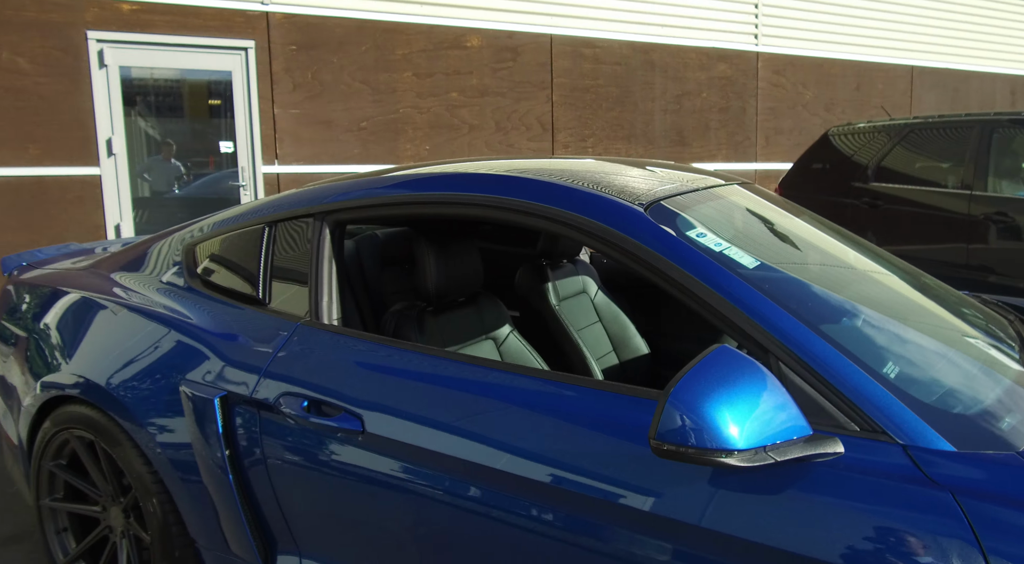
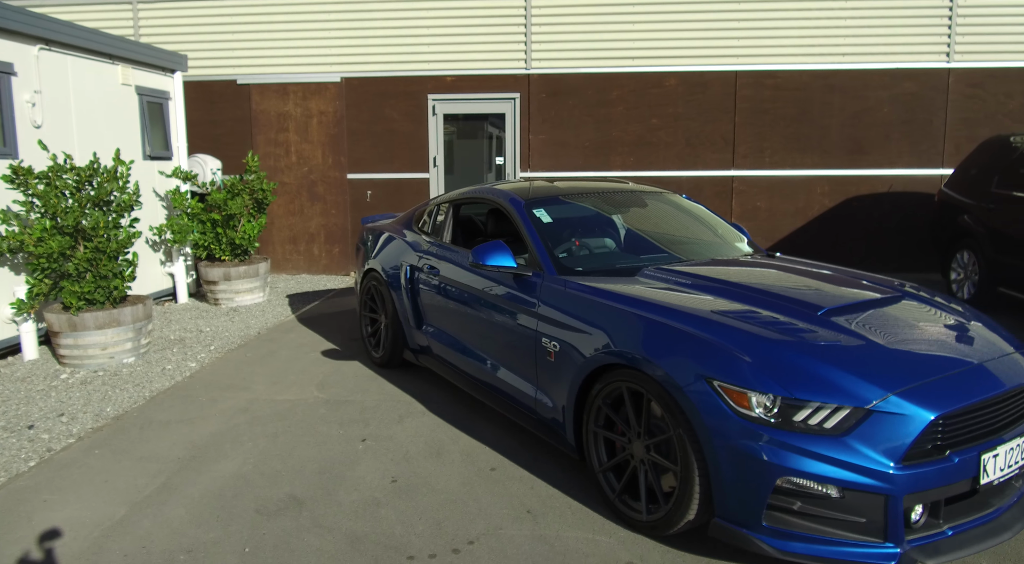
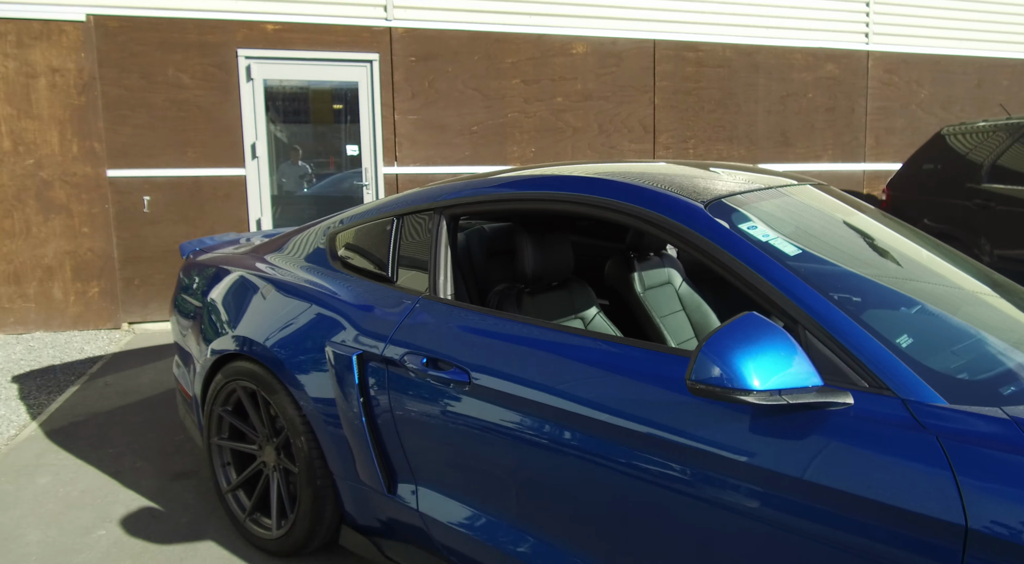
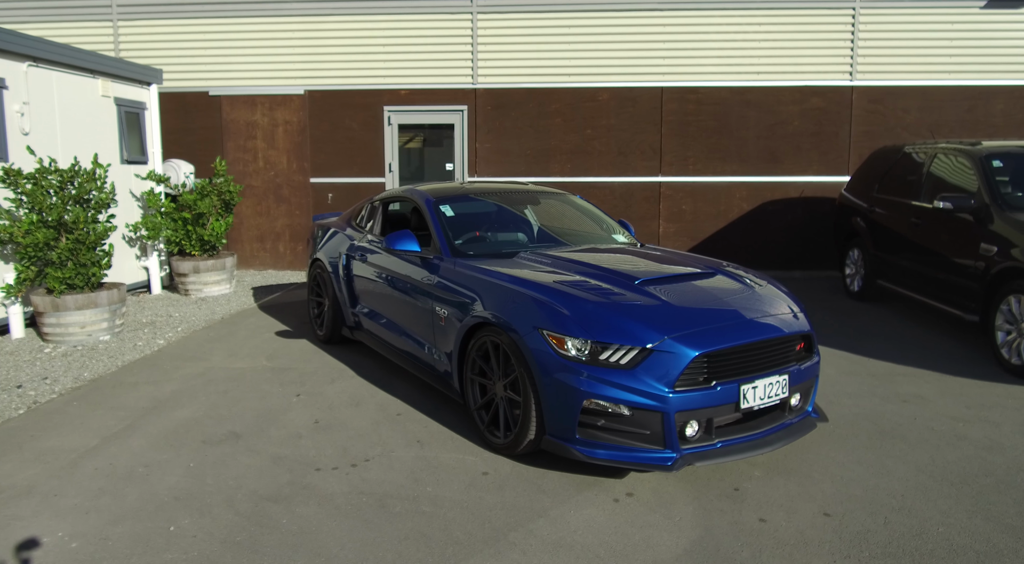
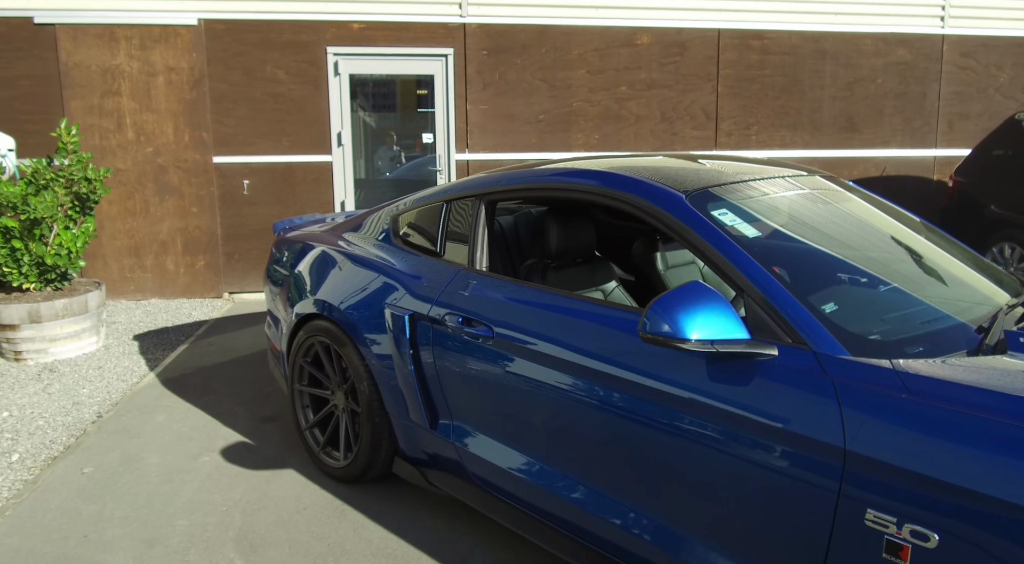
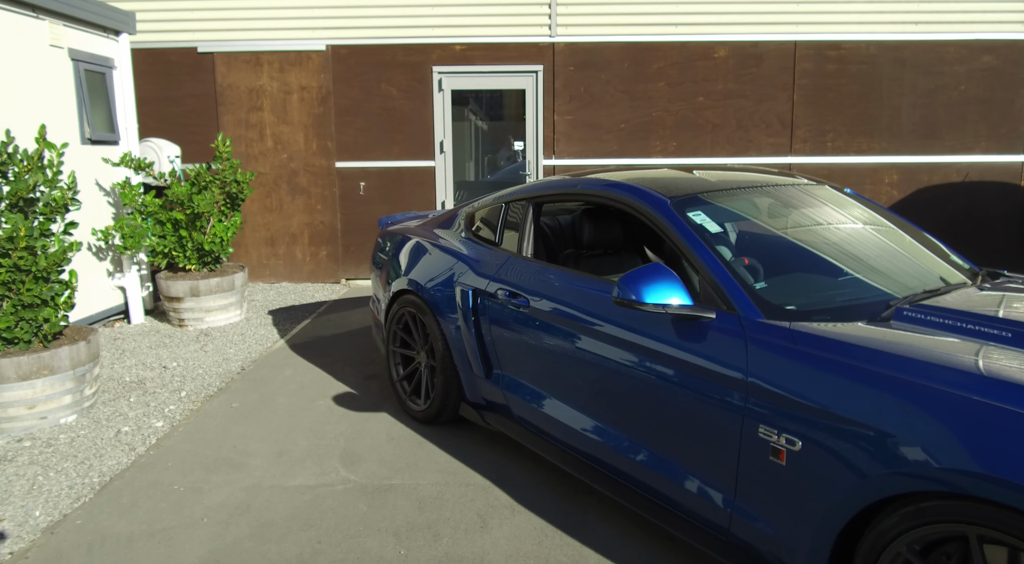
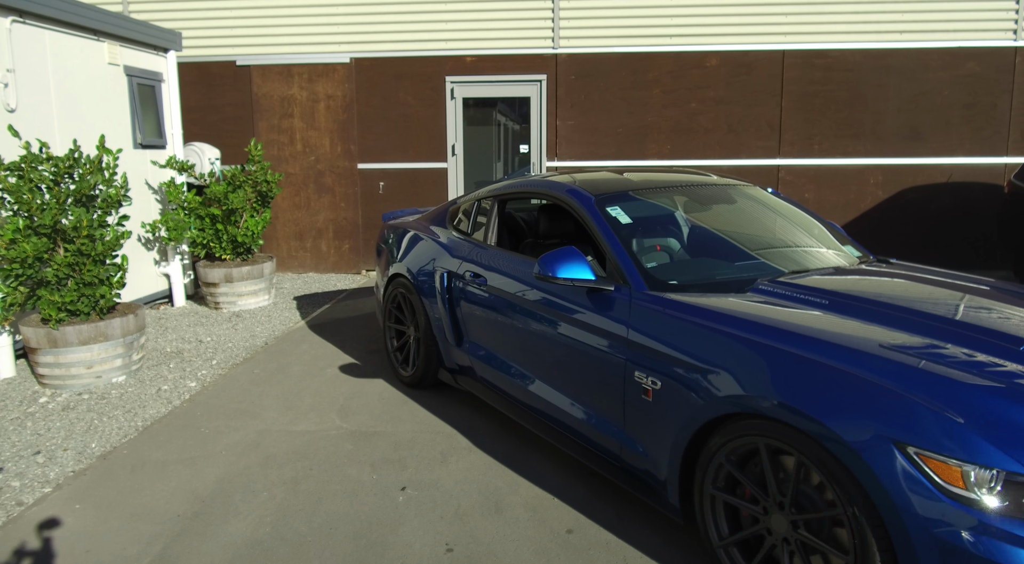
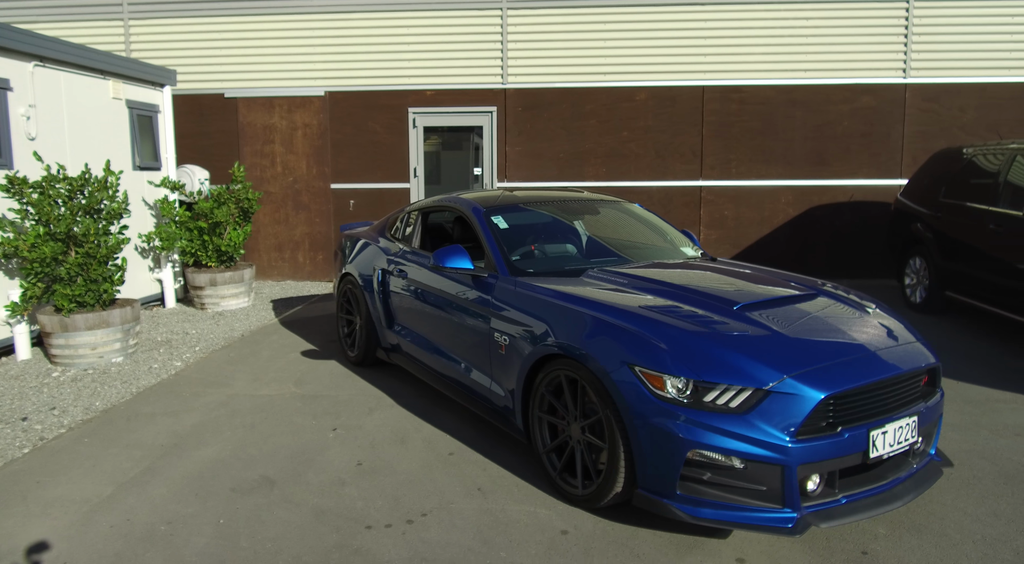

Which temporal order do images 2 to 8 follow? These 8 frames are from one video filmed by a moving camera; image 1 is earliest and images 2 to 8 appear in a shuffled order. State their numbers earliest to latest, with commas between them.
3, 5, 6, 7, 2, 8, 4
